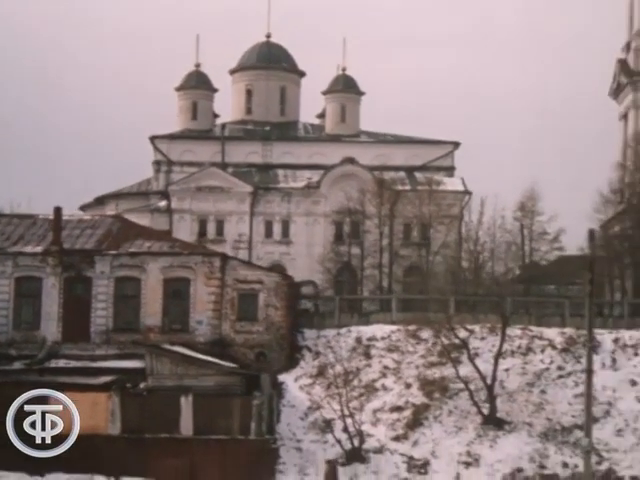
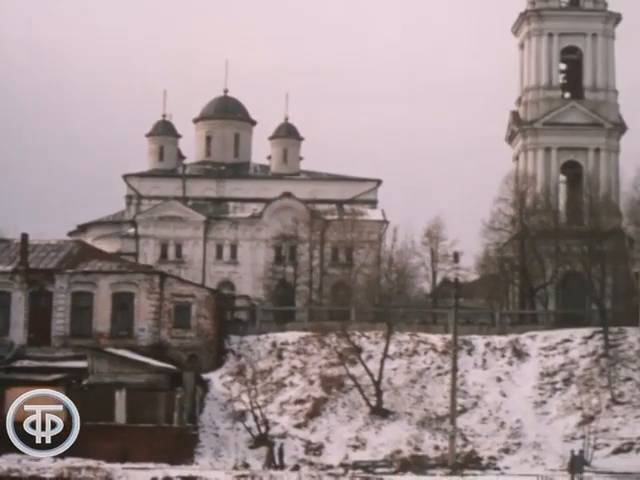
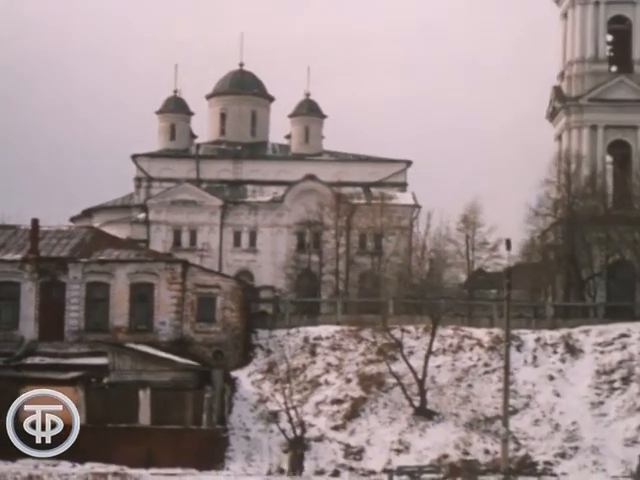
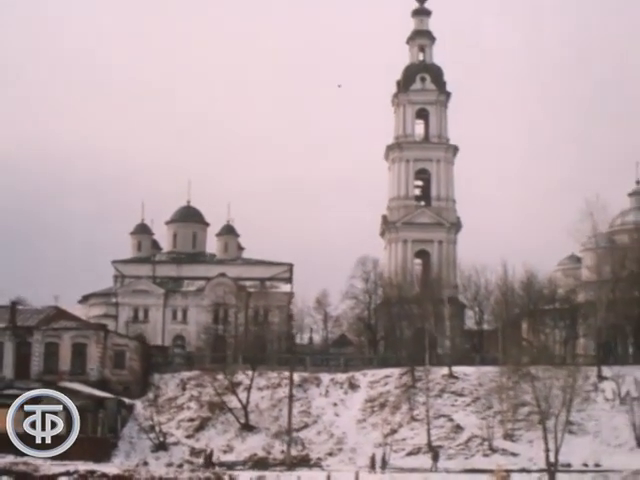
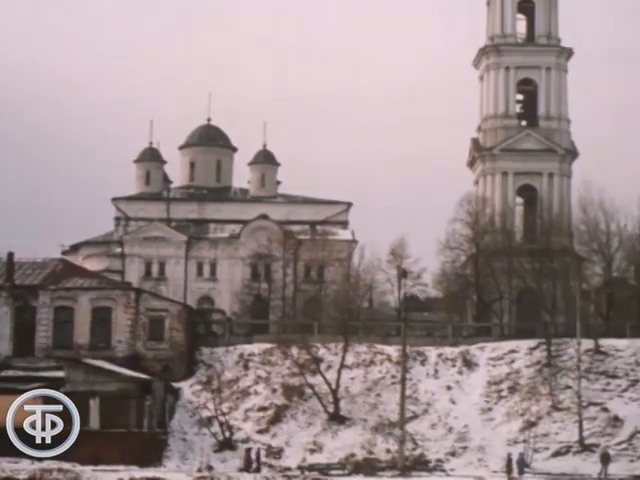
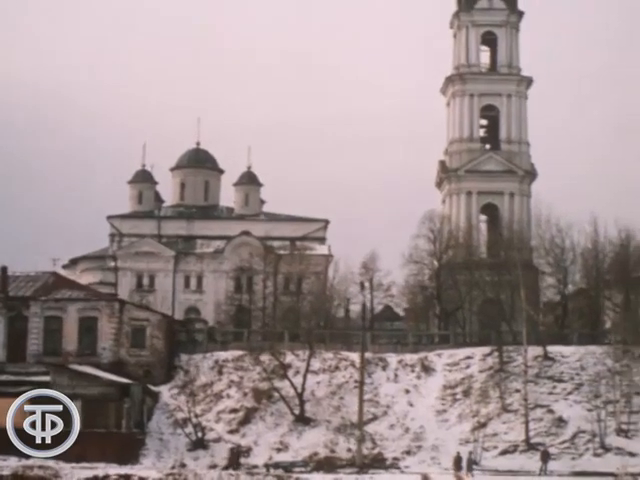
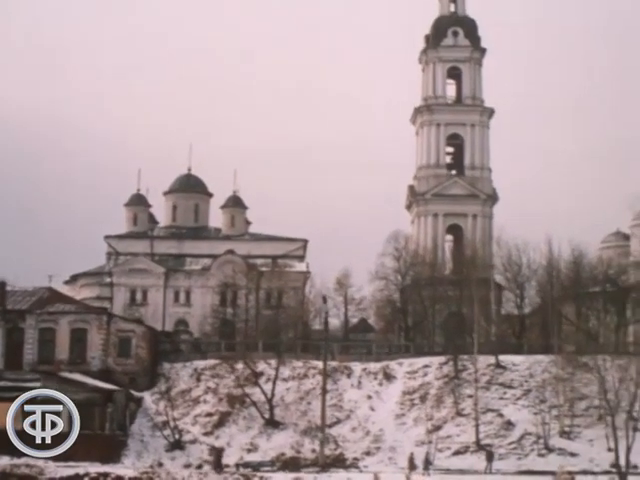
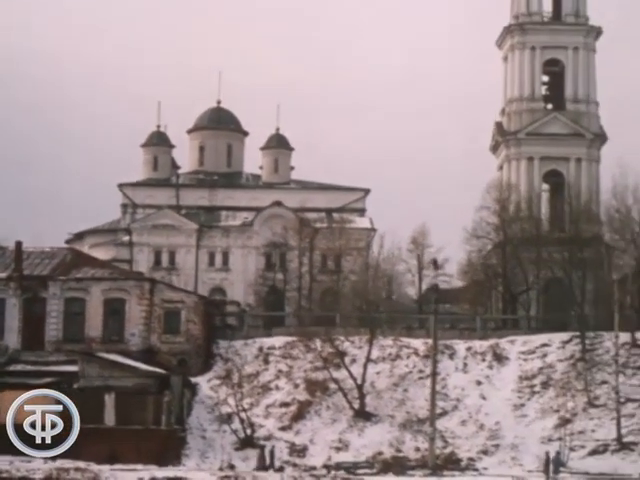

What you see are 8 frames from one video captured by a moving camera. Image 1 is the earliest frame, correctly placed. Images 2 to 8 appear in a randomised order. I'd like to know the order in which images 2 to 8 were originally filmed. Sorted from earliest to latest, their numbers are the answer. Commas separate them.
3, 2, 8, 5, 6, 7, 4
